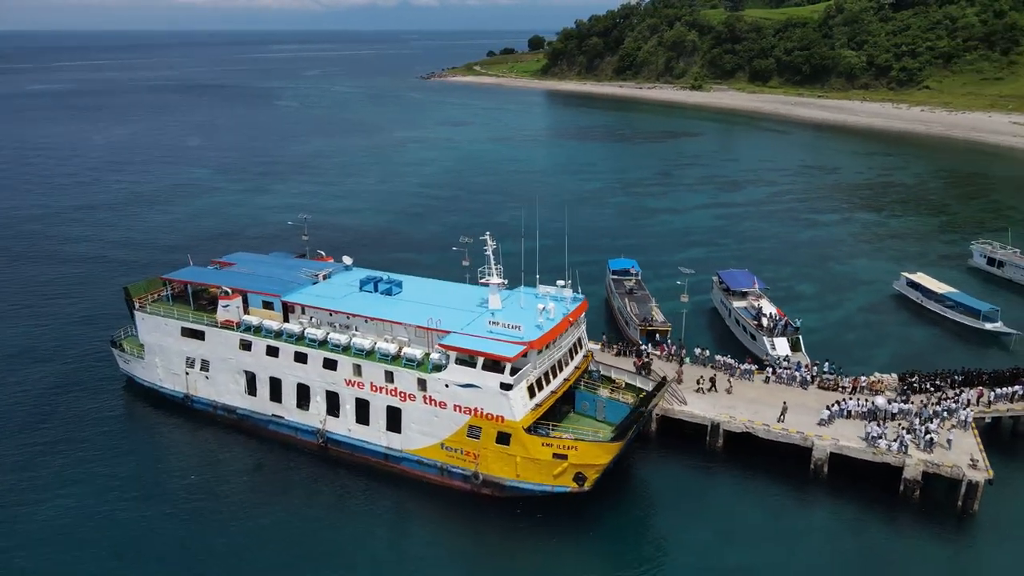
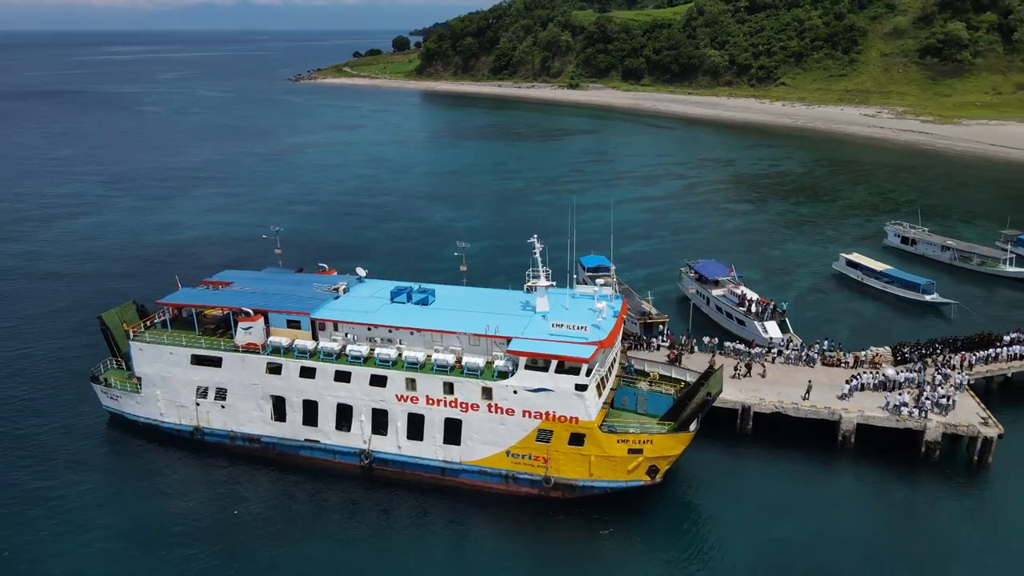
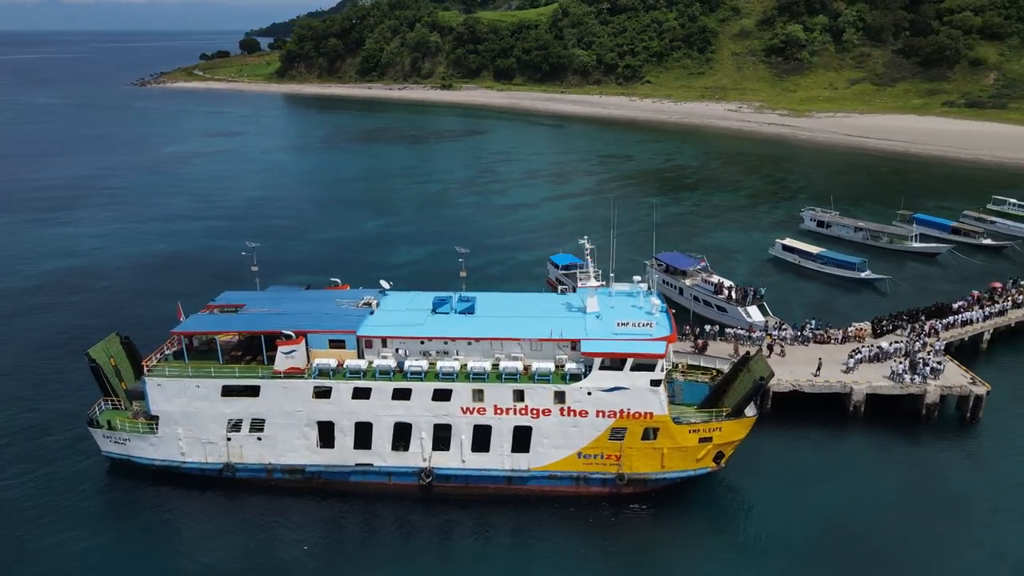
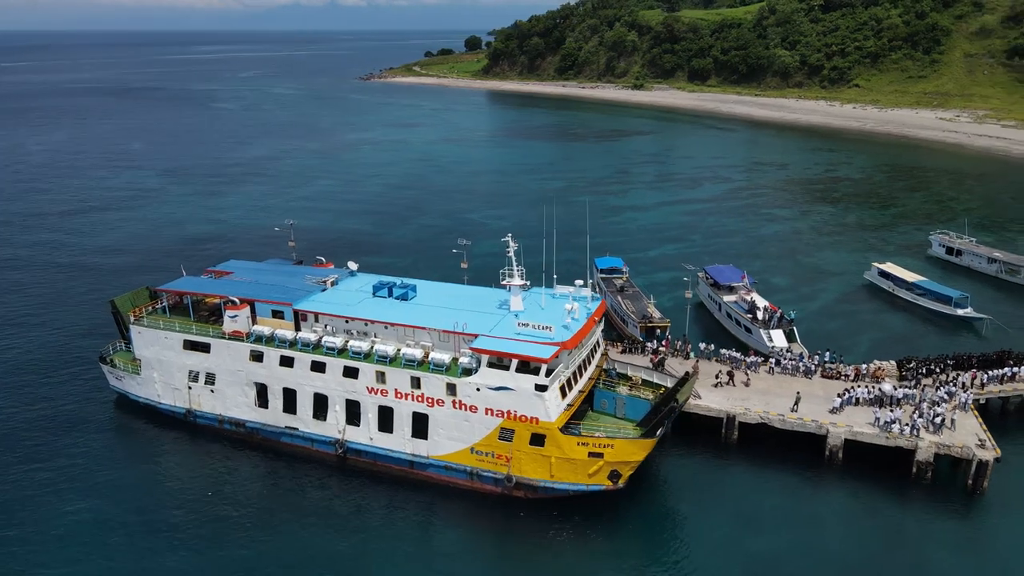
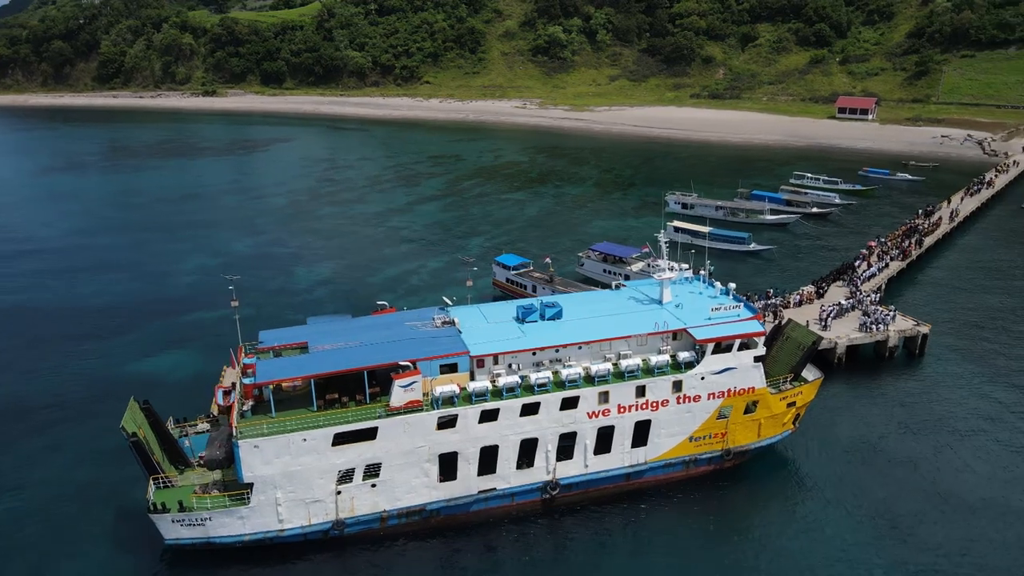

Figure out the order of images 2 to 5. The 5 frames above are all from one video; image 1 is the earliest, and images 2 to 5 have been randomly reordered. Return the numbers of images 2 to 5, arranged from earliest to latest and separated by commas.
4, 2, 3, 5
